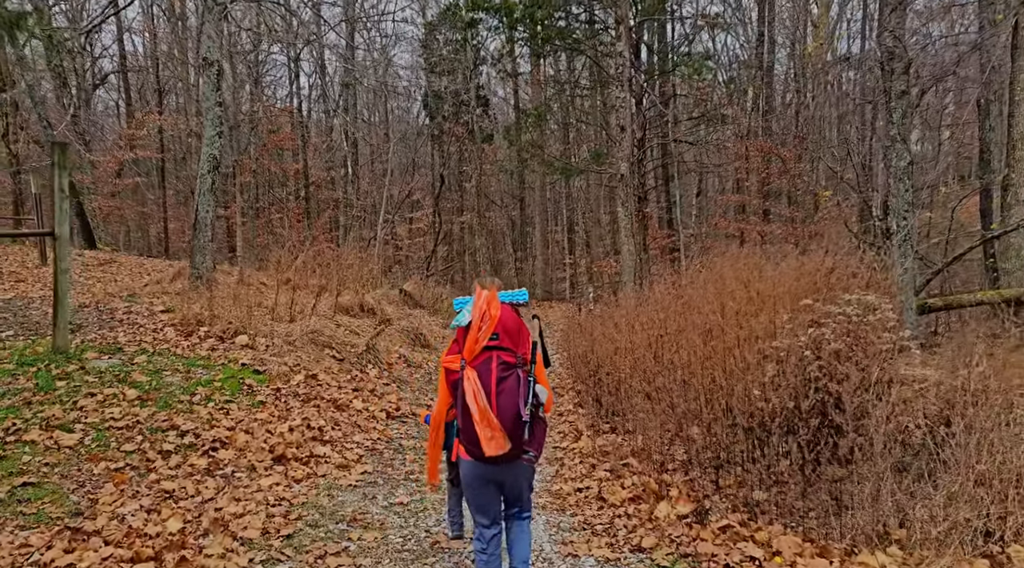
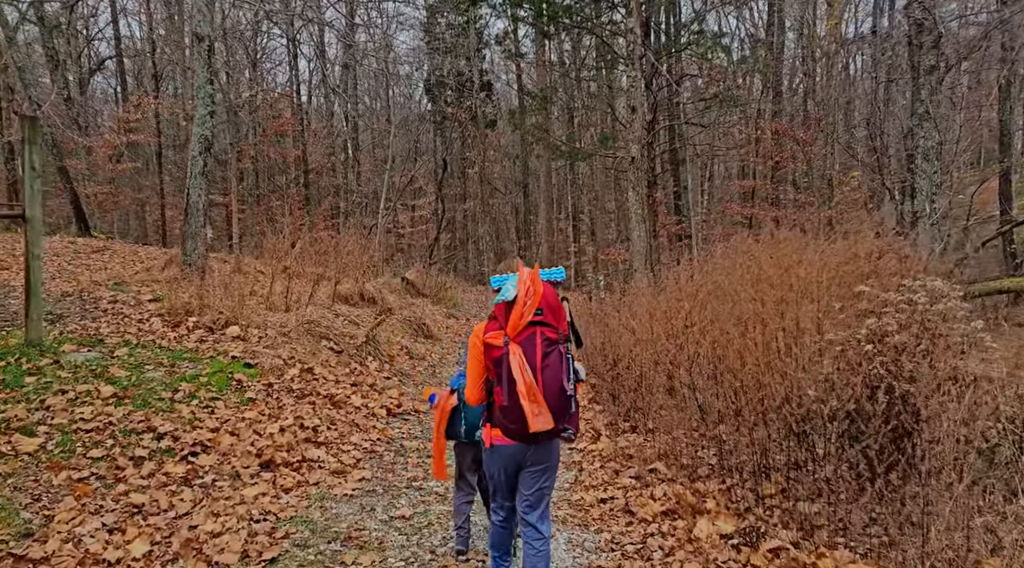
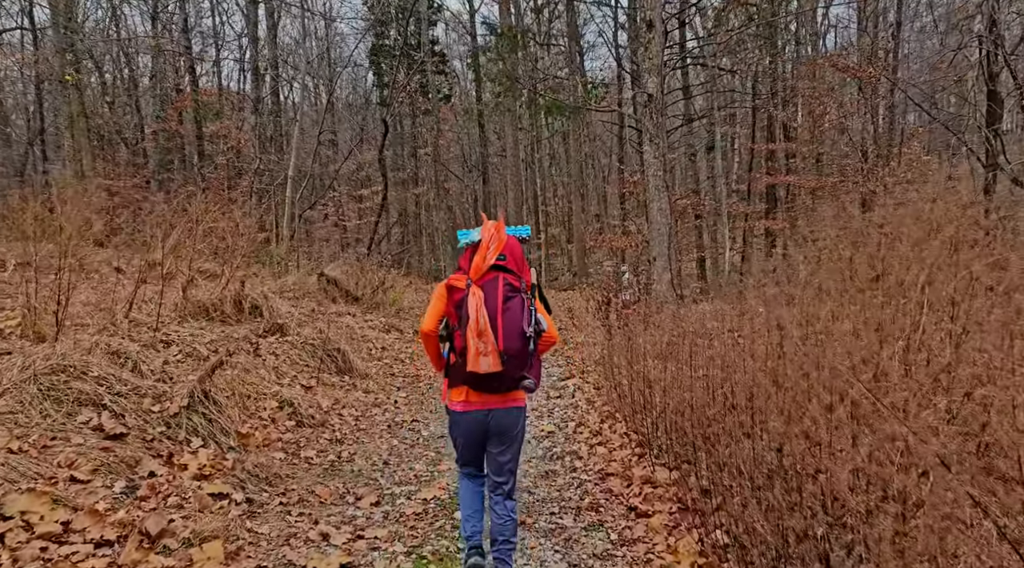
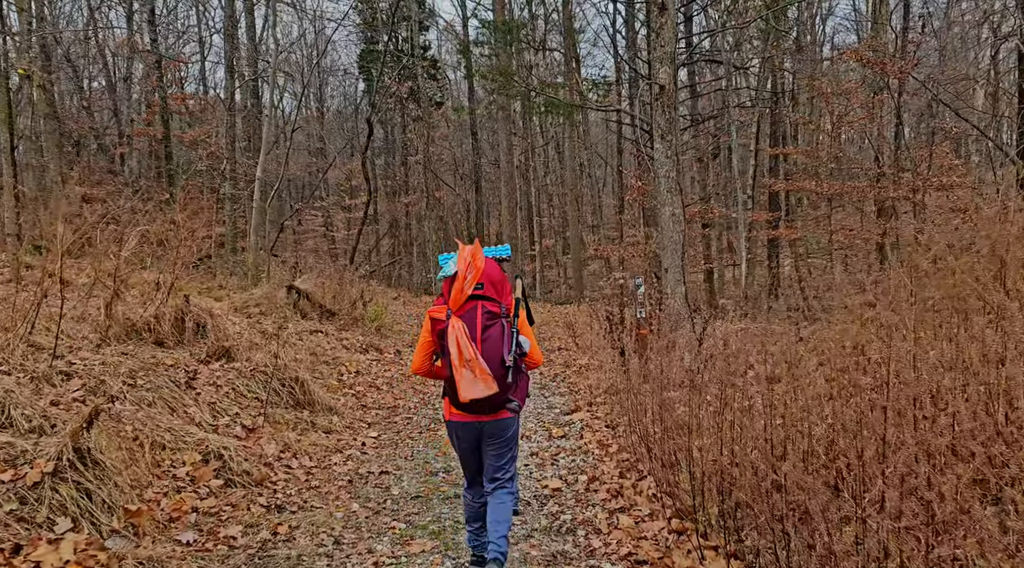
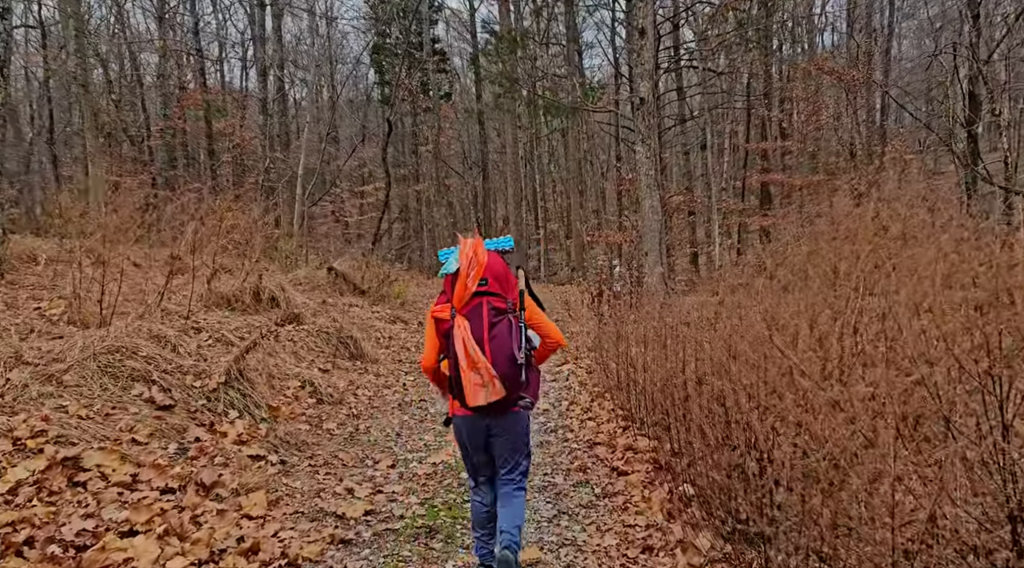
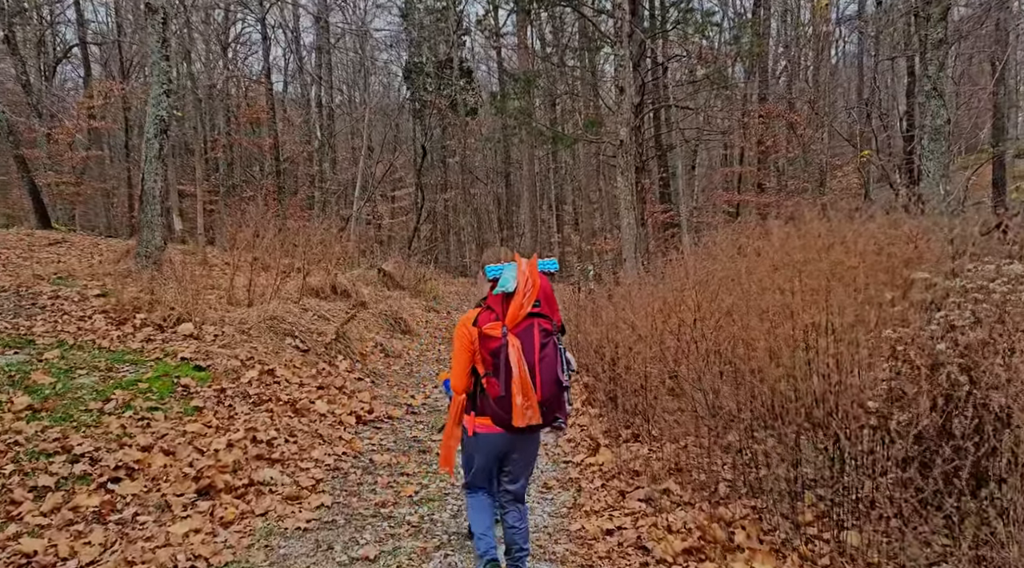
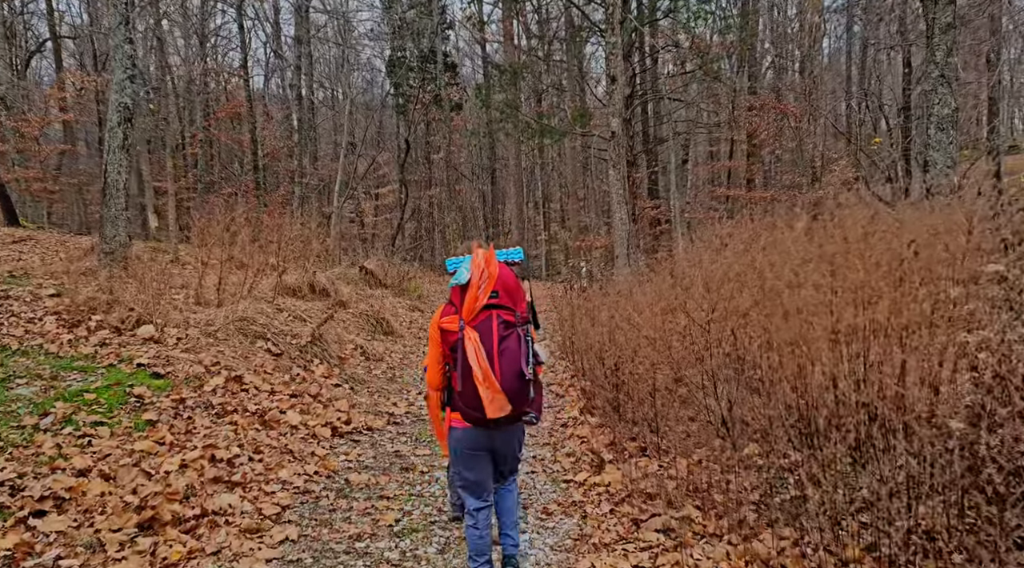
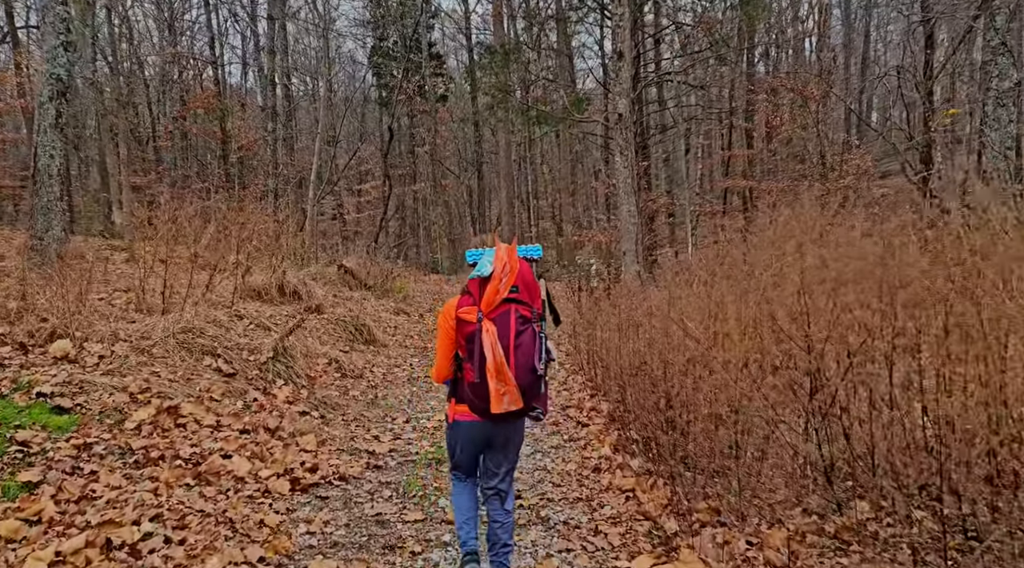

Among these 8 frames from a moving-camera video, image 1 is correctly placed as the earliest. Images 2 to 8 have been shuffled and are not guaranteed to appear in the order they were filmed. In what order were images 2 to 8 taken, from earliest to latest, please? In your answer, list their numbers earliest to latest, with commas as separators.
2, 6, 7, 8, 5, 3, 4
